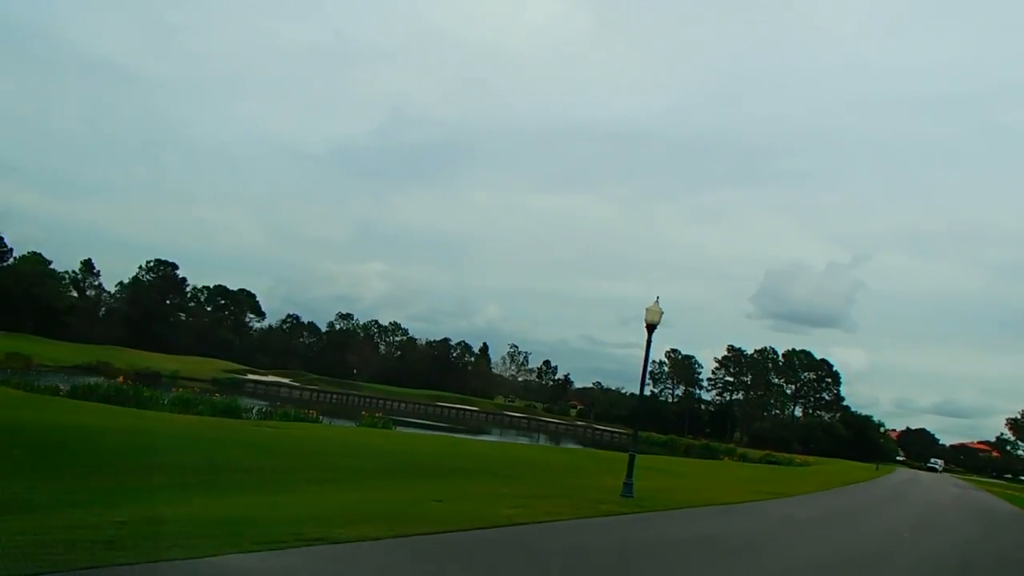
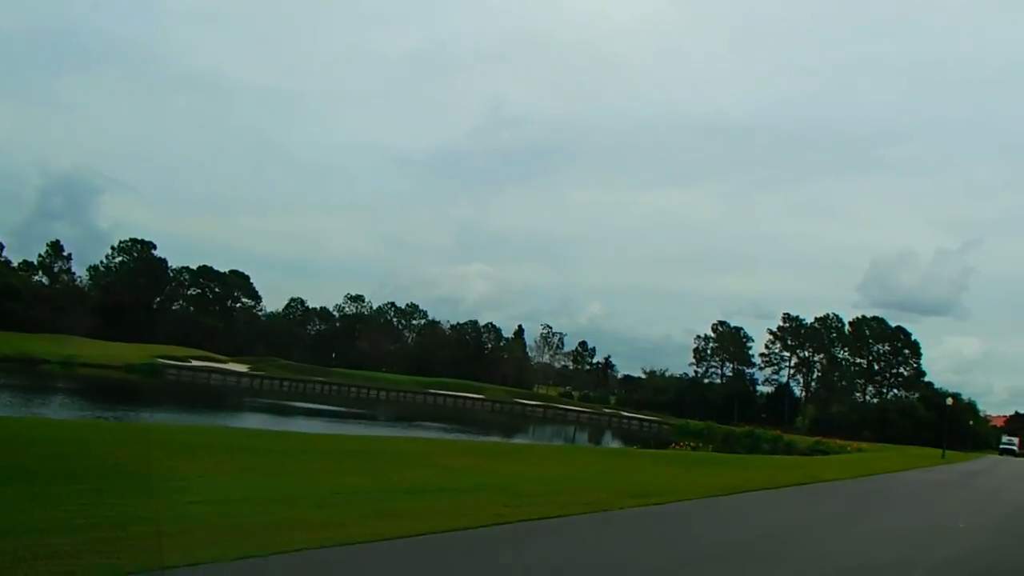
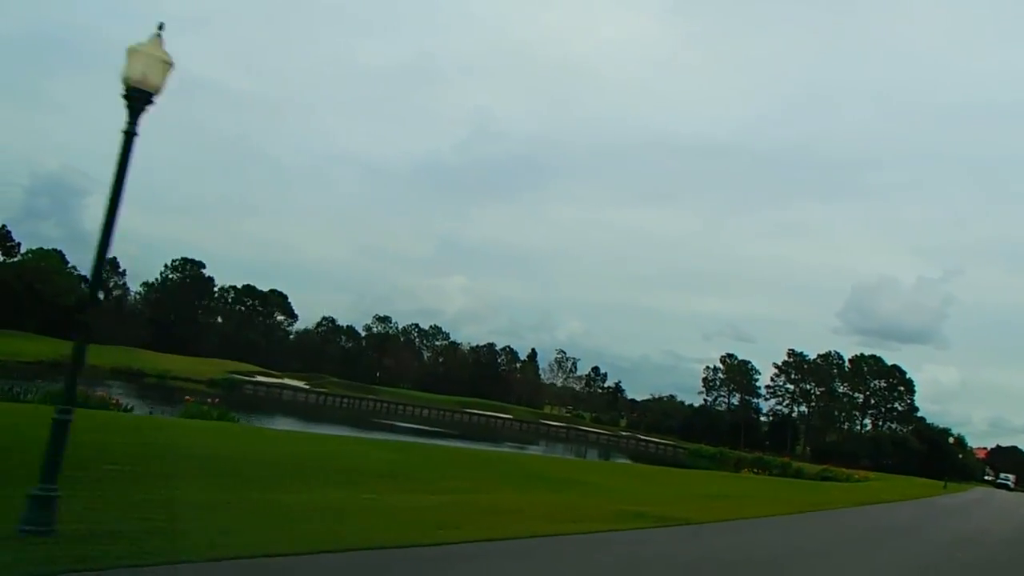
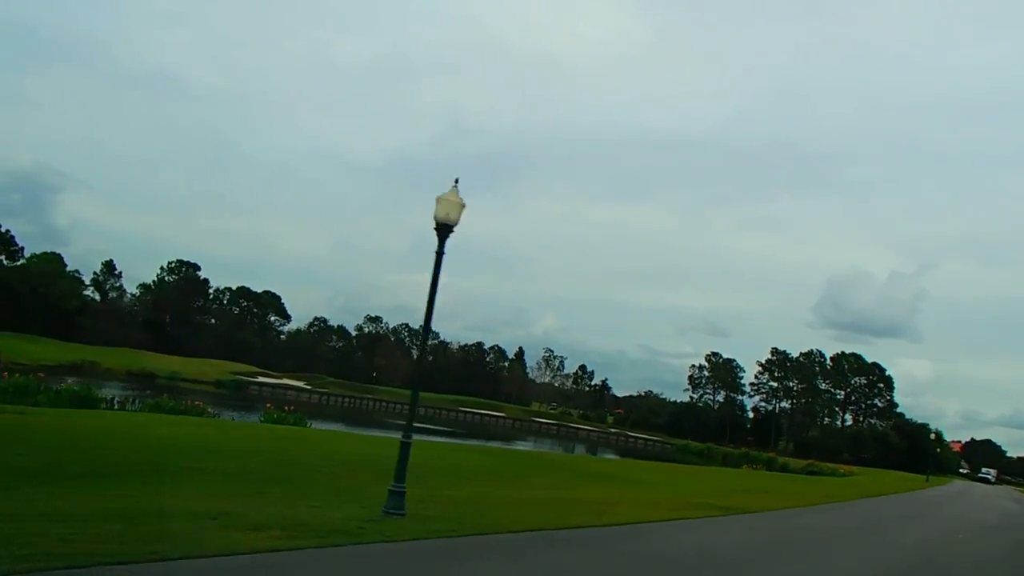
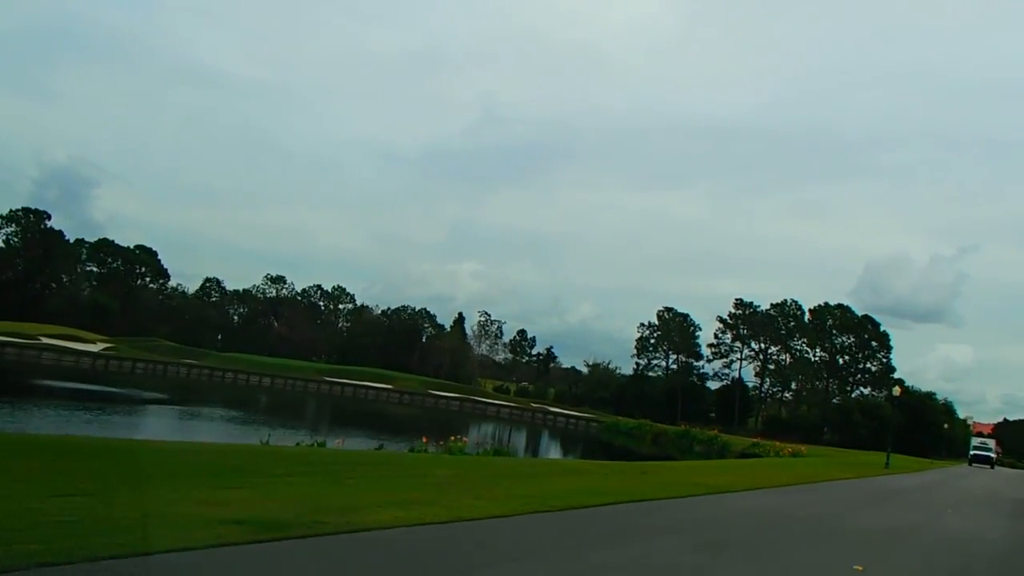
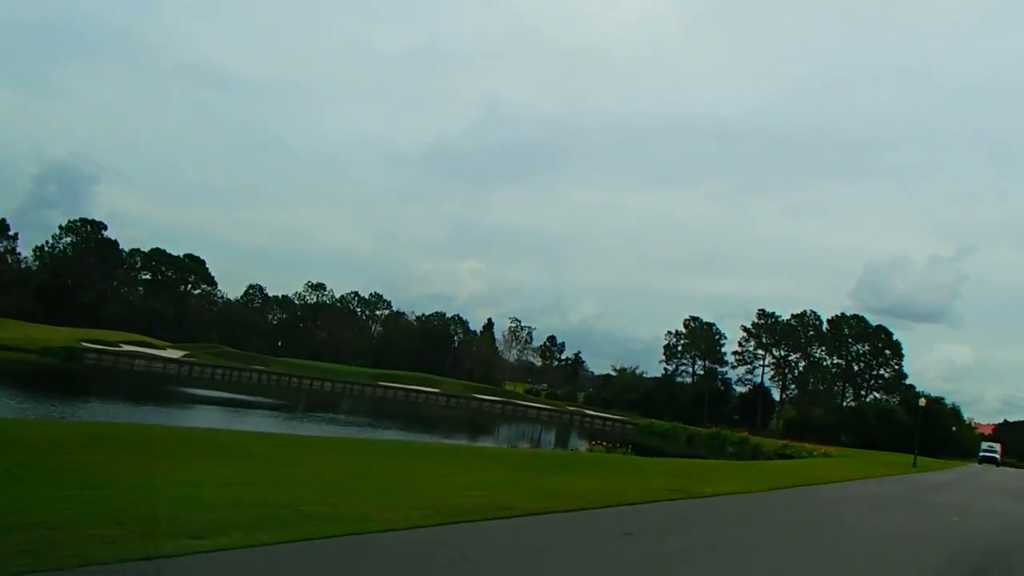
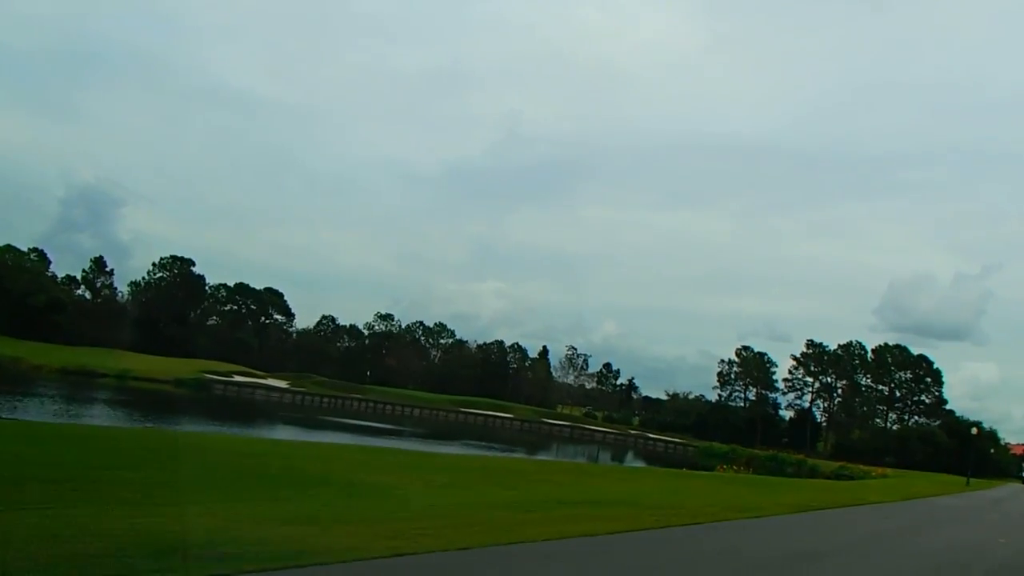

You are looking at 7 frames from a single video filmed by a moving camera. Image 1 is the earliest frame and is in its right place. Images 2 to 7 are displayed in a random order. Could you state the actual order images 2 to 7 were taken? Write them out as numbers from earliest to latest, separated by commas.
4, 3, 7, 2, 6, 5
